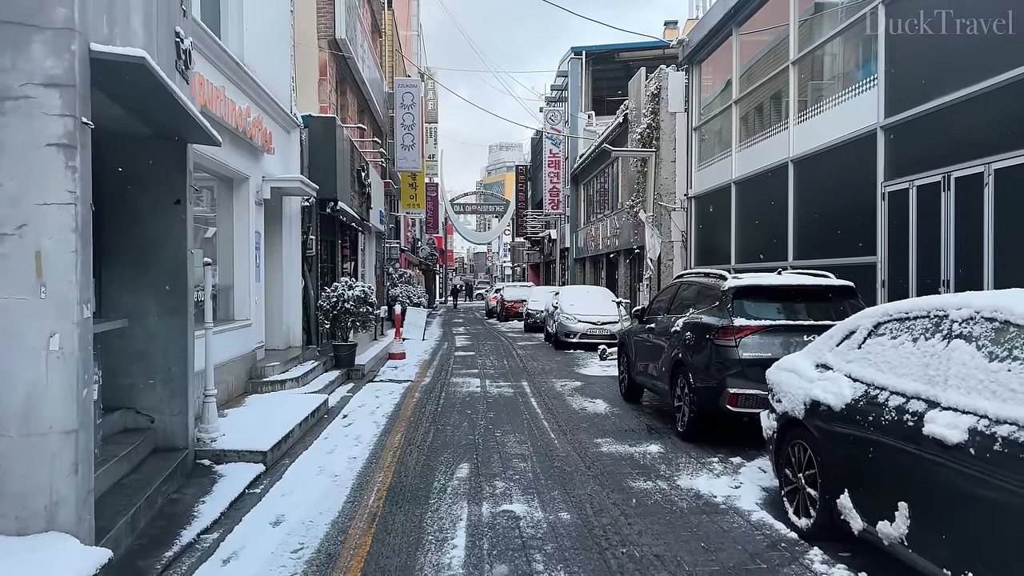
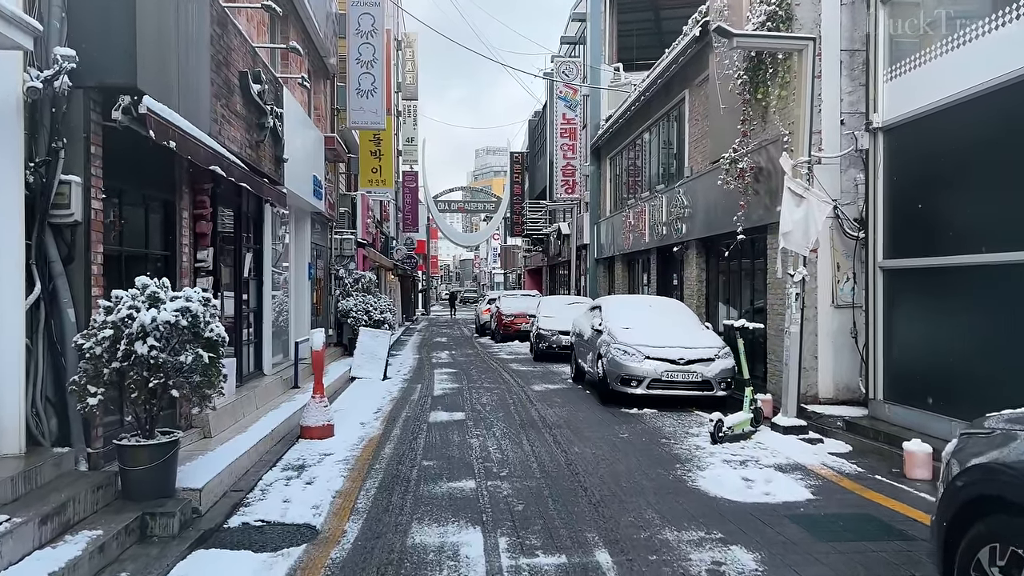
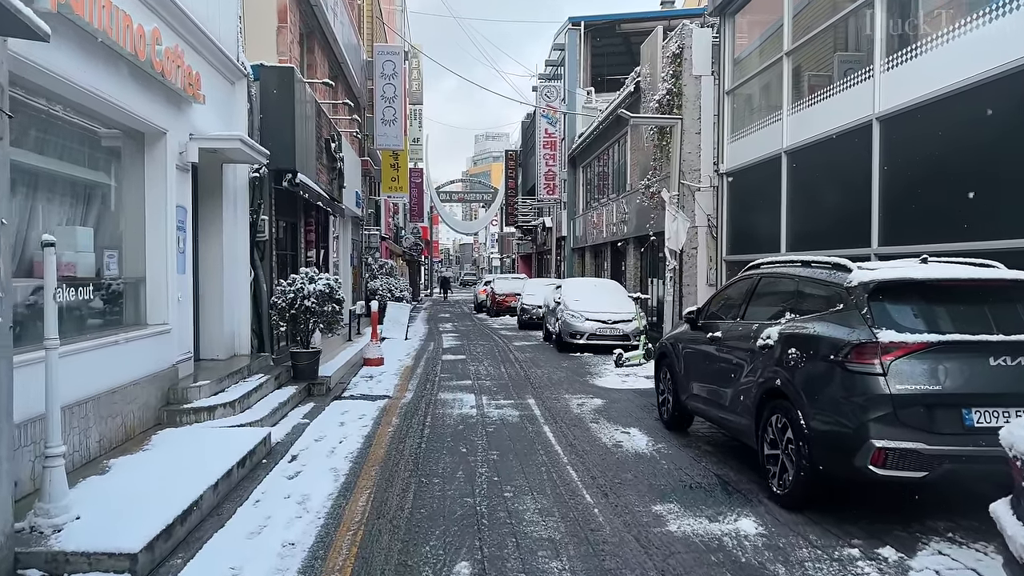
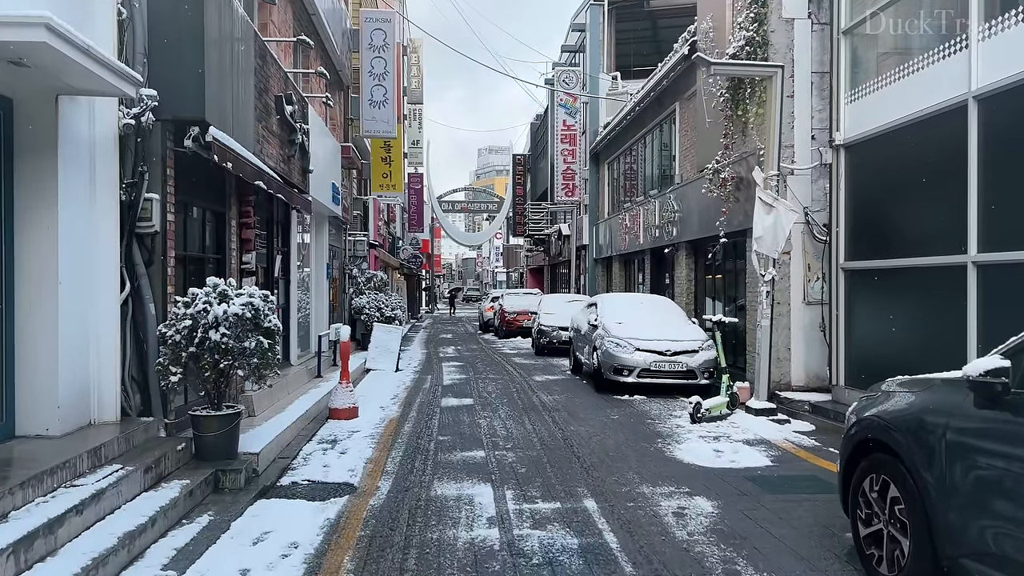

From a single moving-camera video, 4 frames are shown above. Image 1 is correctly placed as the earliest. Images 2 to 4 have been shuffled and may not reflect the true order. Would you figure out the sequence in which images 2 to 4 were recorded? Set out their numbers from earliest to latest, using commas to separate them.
3, 4, 2
